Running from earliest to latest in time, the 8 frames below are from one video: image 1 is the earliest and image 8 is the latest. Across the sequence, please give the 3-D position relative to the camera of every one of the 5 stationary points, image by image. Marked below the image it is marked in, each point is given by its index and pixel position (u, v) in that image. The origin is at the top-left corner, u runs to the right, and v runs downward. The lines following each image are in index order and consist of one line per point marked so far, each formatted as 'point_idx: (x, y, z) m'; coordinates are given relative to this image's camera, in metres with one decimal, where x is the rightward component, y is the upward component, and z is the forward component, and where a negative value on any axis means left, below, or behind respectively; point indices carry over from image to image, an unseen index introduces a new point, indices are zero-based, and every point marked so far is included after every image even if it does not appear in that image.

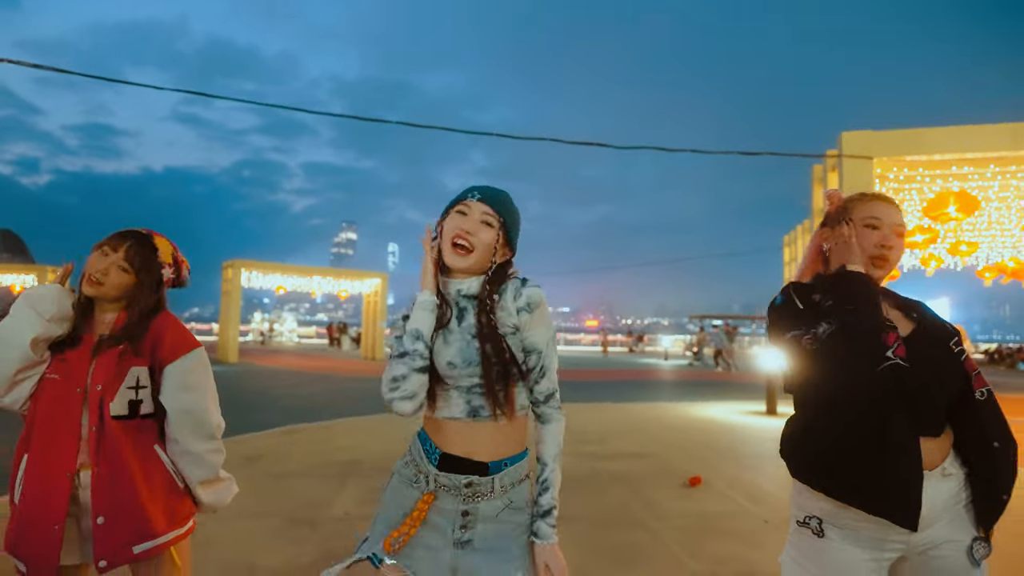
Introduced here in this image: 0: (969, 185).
0: (+5.7, +1.3, +7.3) m
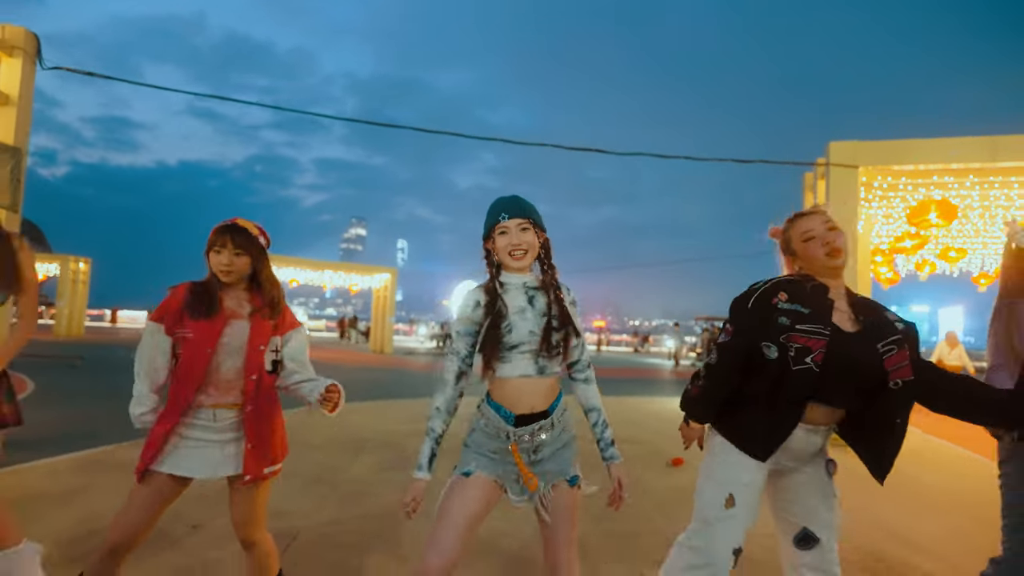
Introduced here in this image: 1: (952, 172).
0: (+5.7, +1.2, +7.7) m
1: (+5.3, +1.4, +7.1) m
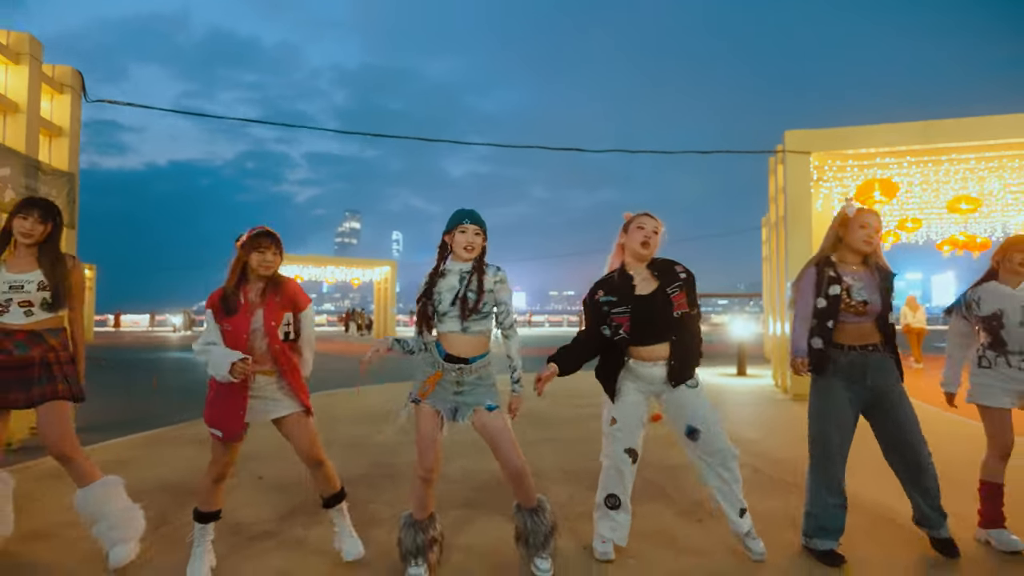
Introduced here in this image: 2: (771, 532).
0: (+5.6, +1.7, +8.6) m
1: (+5.1, +1.8, +8.0) m
2: (+1.4, -1.3, +3.2) m
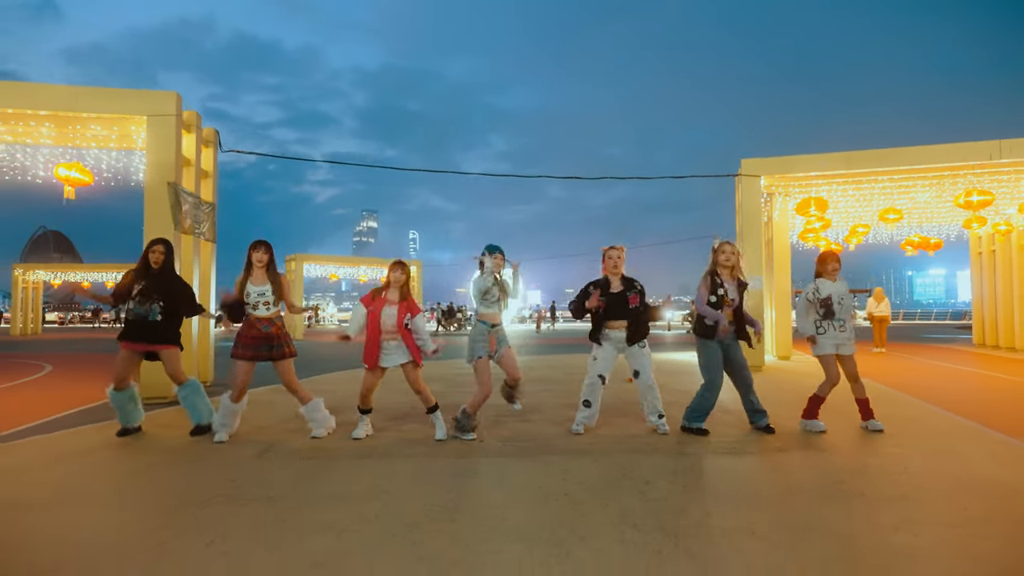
0: (+5.8, +1.8, +10.7) m
1: (+5.4, +1.9, +10.2) m
2: (+1.5, -1.3, +5.5) m
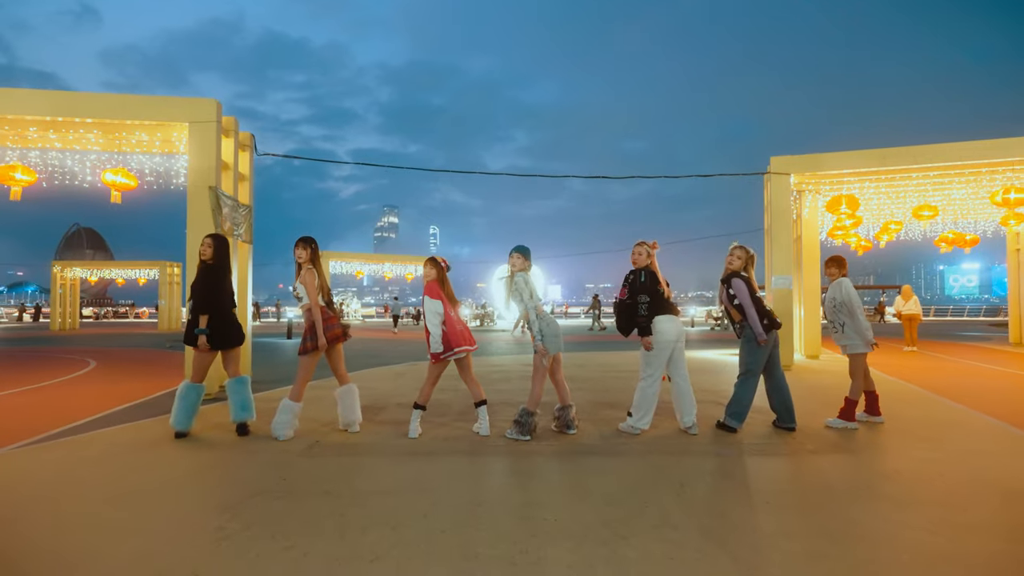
0: (+6.3, +1.8, +10.6) m
1: (+5.9, +2.0, +10.0) m
2: (+1.9, -1.3, +5.5) m
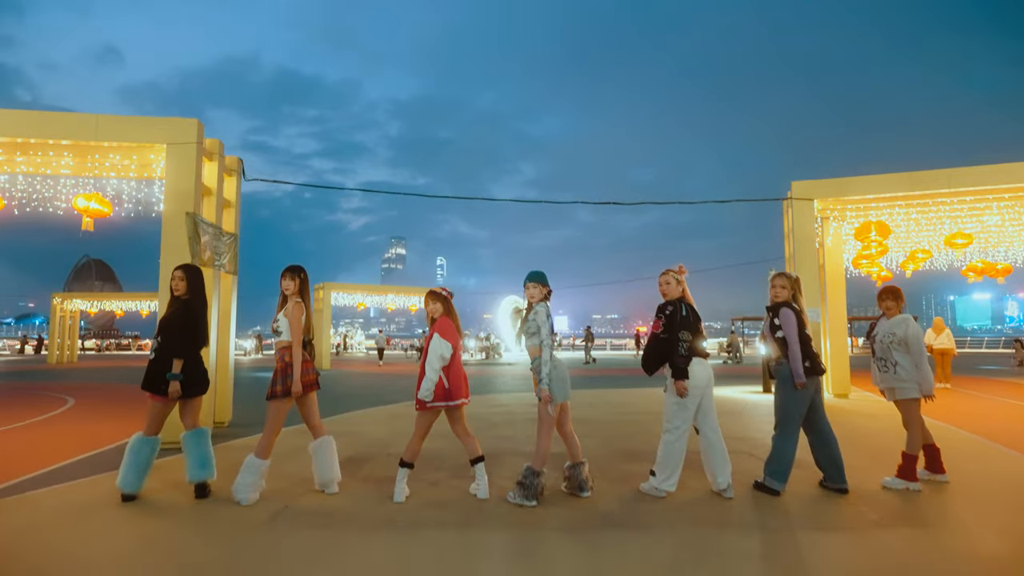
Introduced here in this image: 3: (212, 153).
0: (+6.4, +1.3, +9.9) m
1: (+5.9, +1.4, +9.4) m
2: (+1.9, -1.6, +4.8) m
3: (-3.8, +1.7, +7.4) m
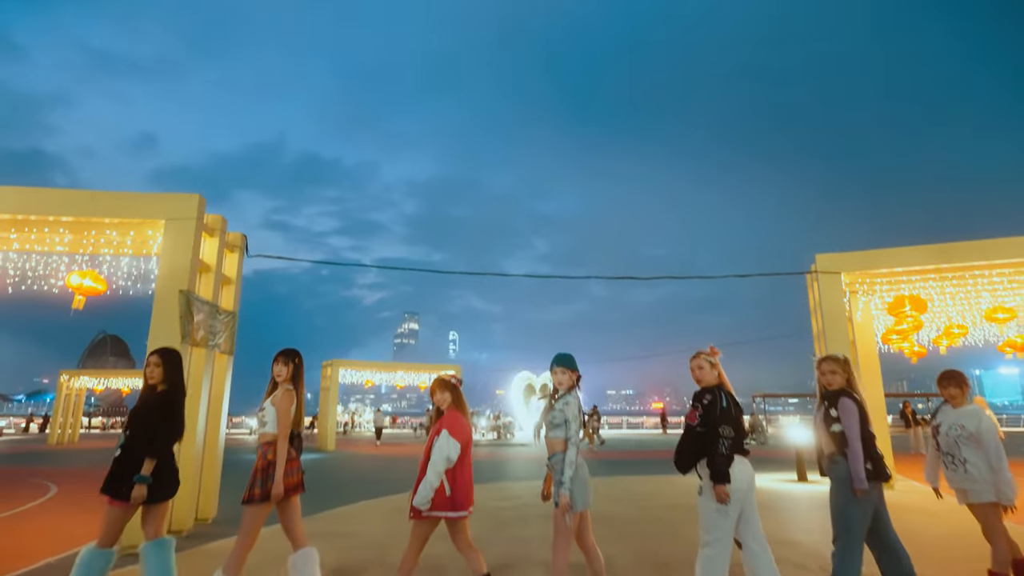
0: (+6.6, 0.0, +9.4) m
1: (+6.1, +0.2, +8.9) m
2: (+2.0, -2.2, +4.0) m
3: (-3.6, +0.7, +7.1) m
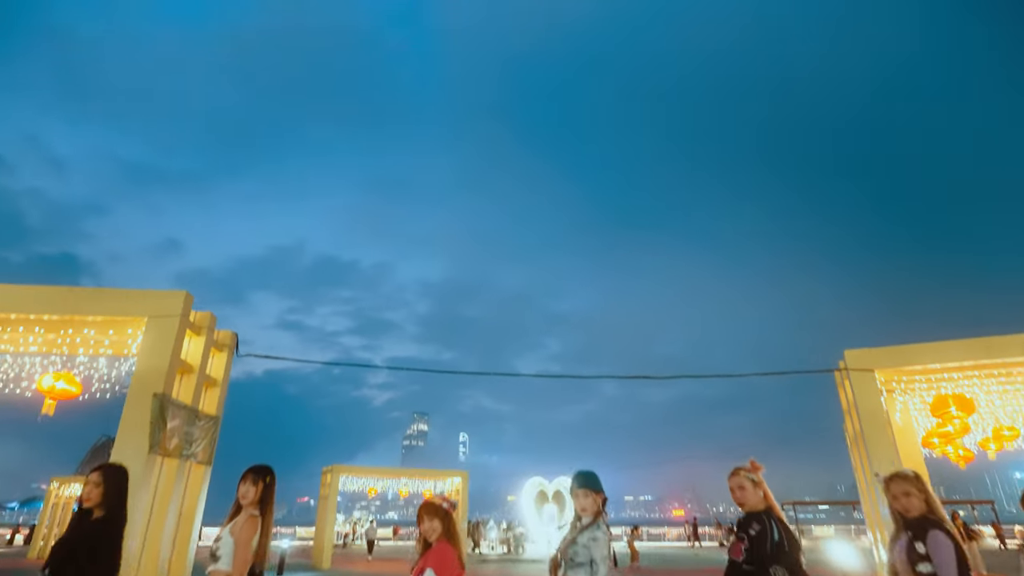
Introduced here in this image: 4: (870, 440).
0: (+6.7, -1.4, +8.7) m
1: (+6.2, -1.1, +8.2) m
2: (+2.0, -2.7, +3.1) m
3: (-3.6, -0.4, +6.7) m
4: (+4.9, -2.1, +8.0) m
